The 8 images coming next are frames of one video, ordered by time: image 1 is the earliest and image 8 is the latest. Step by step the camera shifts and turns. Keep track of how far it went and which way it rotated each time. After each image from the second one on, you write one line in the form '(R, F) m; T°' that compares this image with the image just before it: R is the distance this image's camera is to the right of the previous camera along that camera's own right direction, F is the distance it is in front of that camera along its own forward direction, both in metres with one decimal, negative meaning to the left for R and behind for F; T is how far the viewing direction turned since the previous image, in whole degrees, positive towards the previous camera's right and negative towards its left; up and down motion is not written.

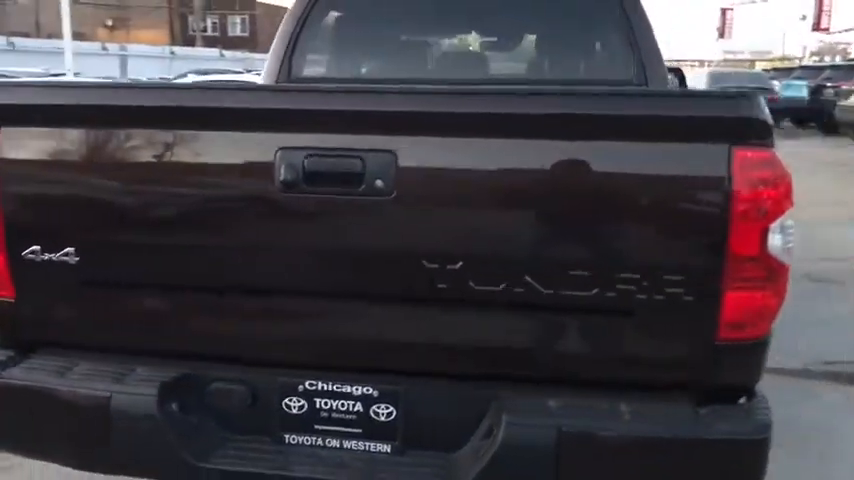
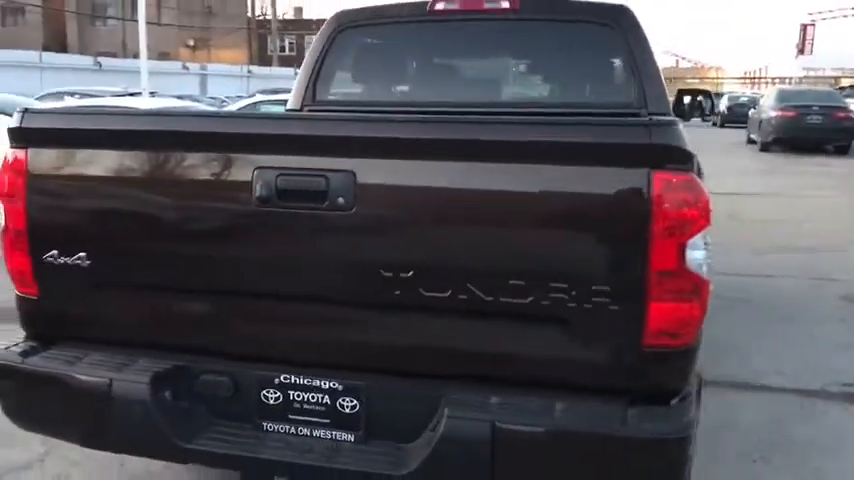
(+0.3, -0.2) m; -5°
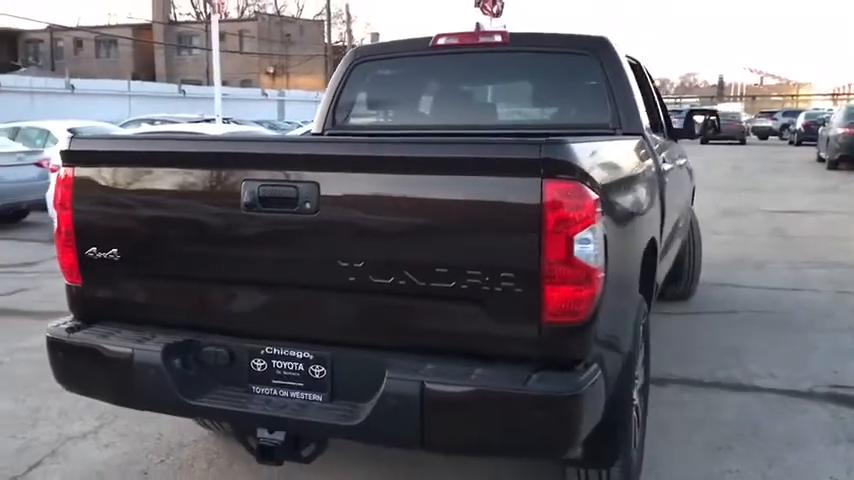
(+0.4, -0.5) m; -5°
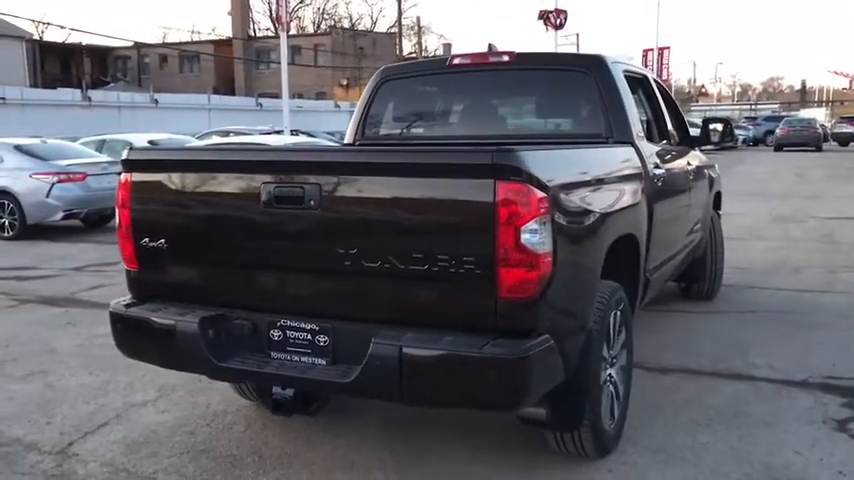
(+0.4, -0.6) m; -5°
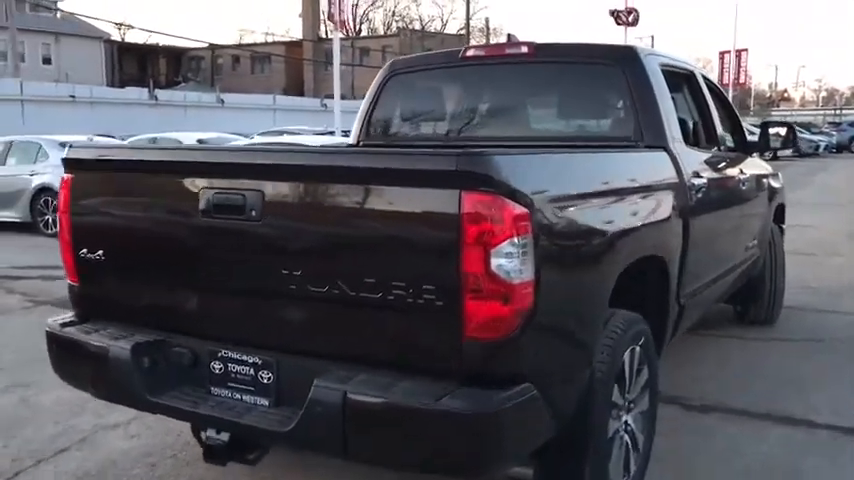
(+0.4, +0.6) m; -5°
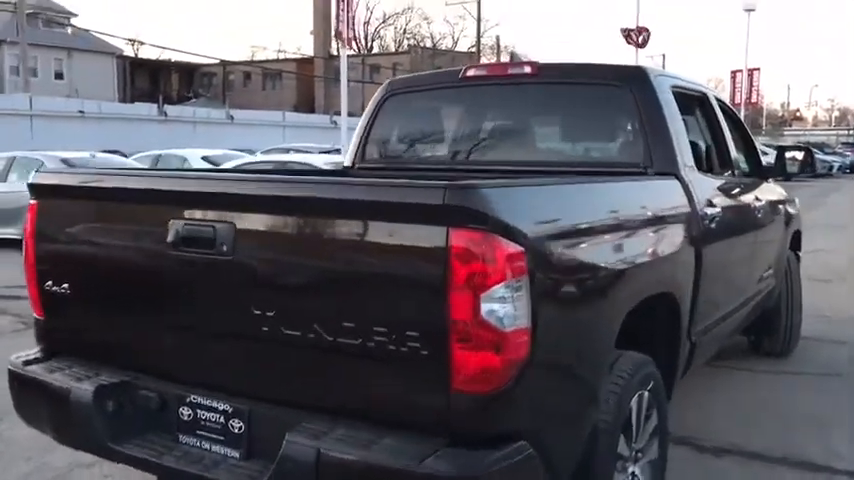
(+0.1, +0.3) m; -1°
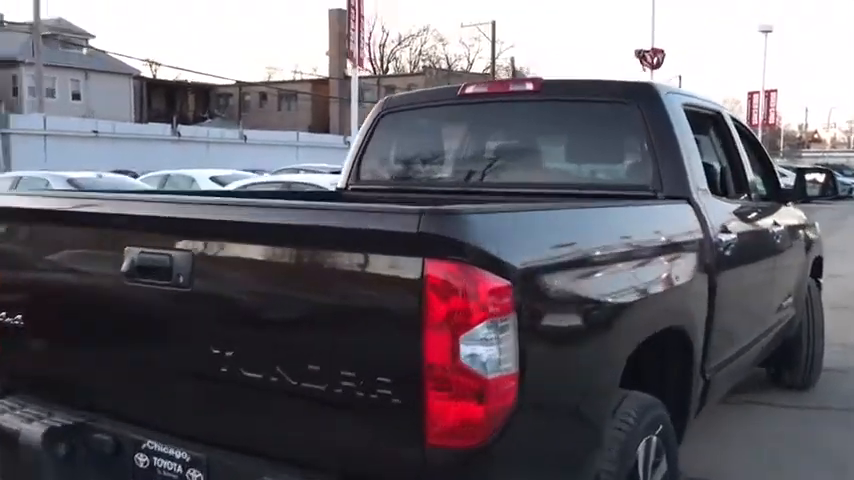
(+0.1, +0.3) m; -1°
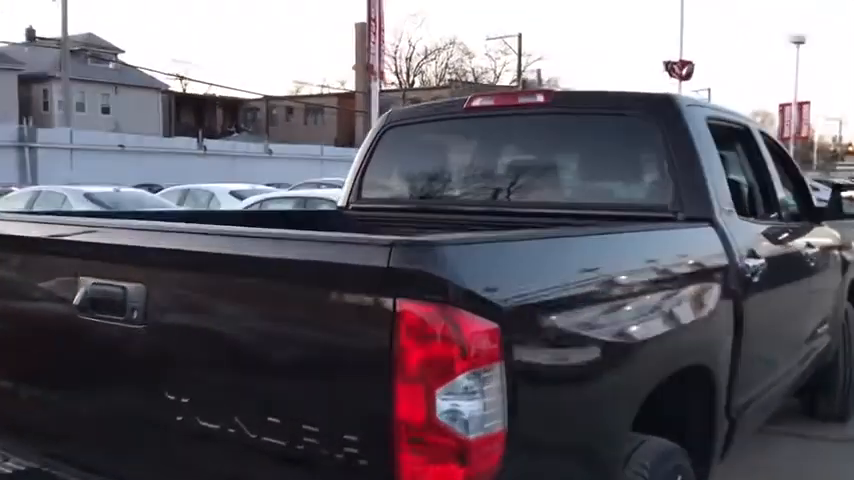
(+0.1, +0.3) m; -2°
